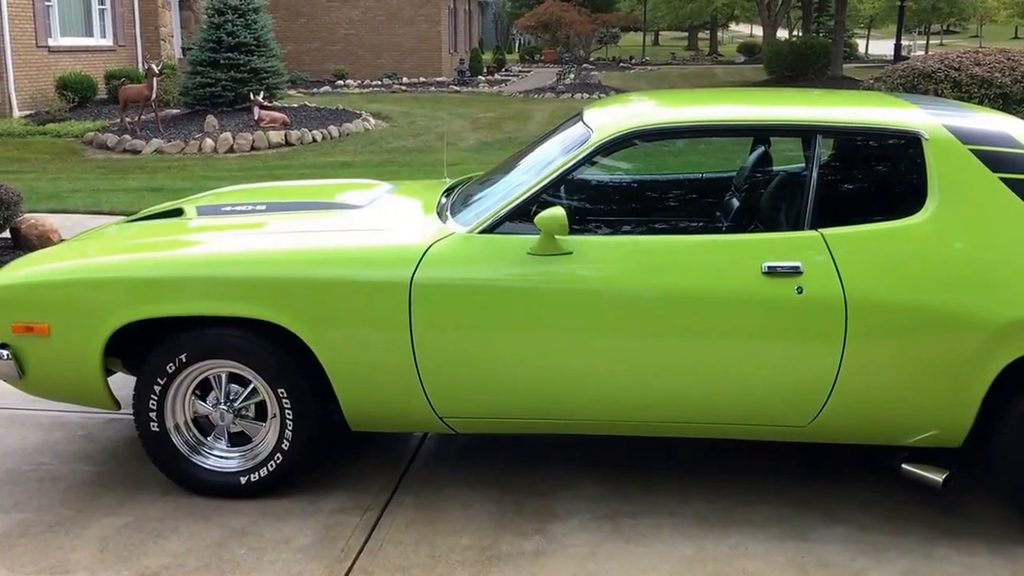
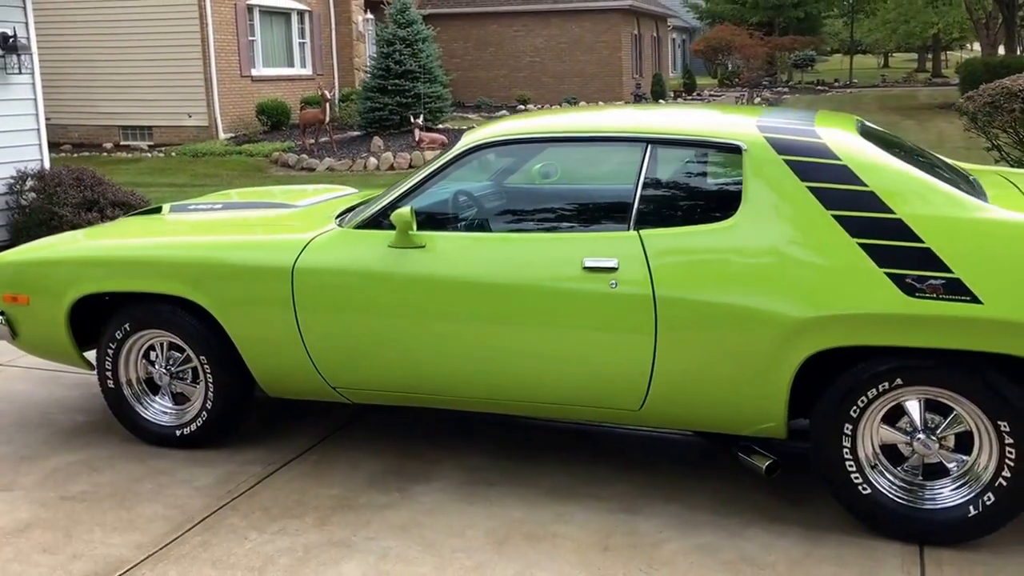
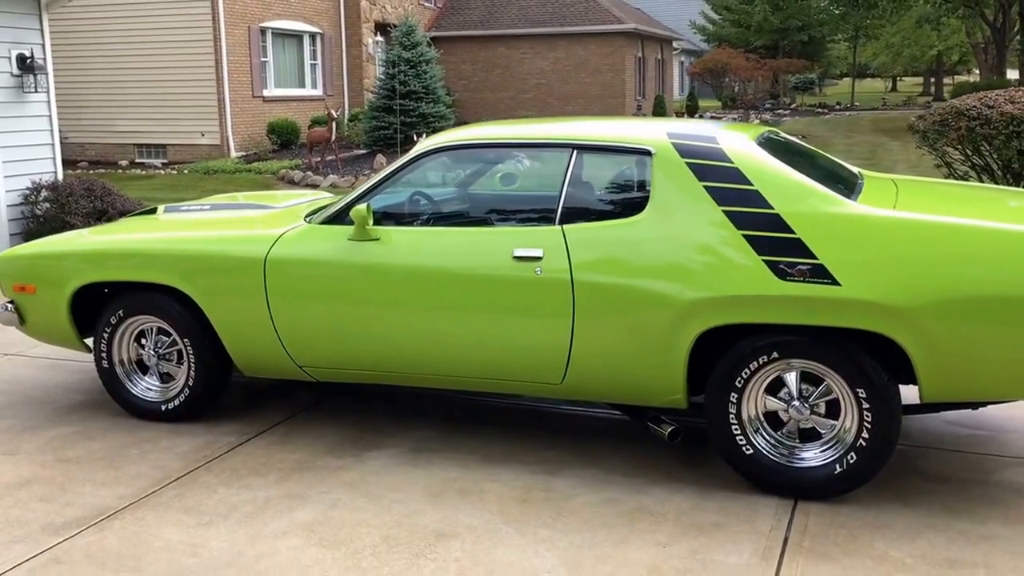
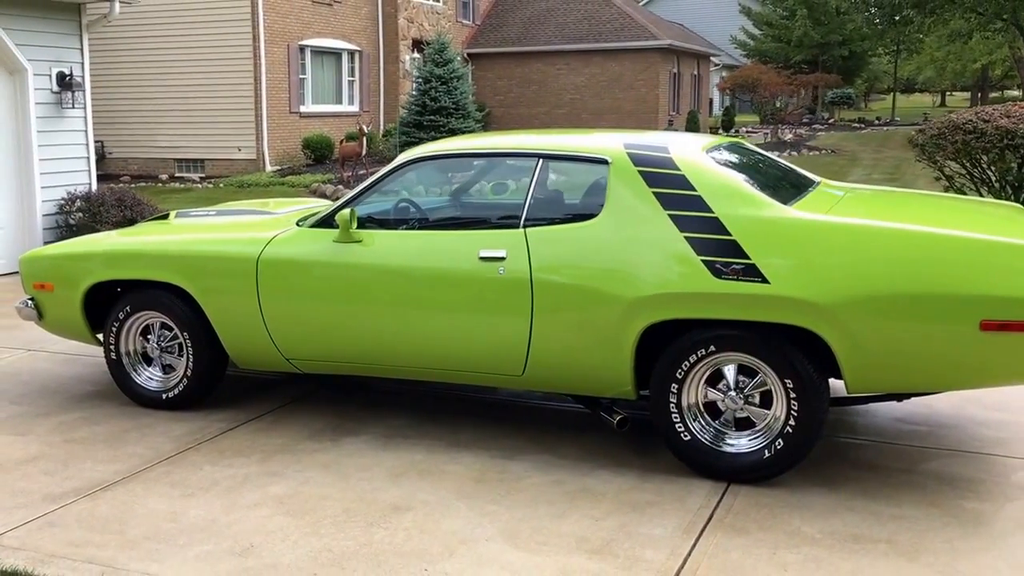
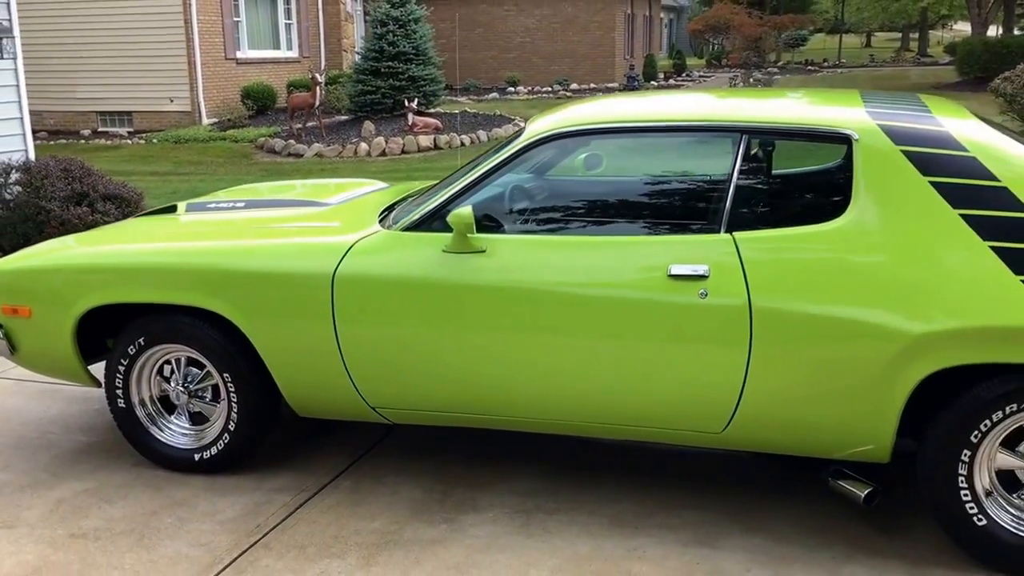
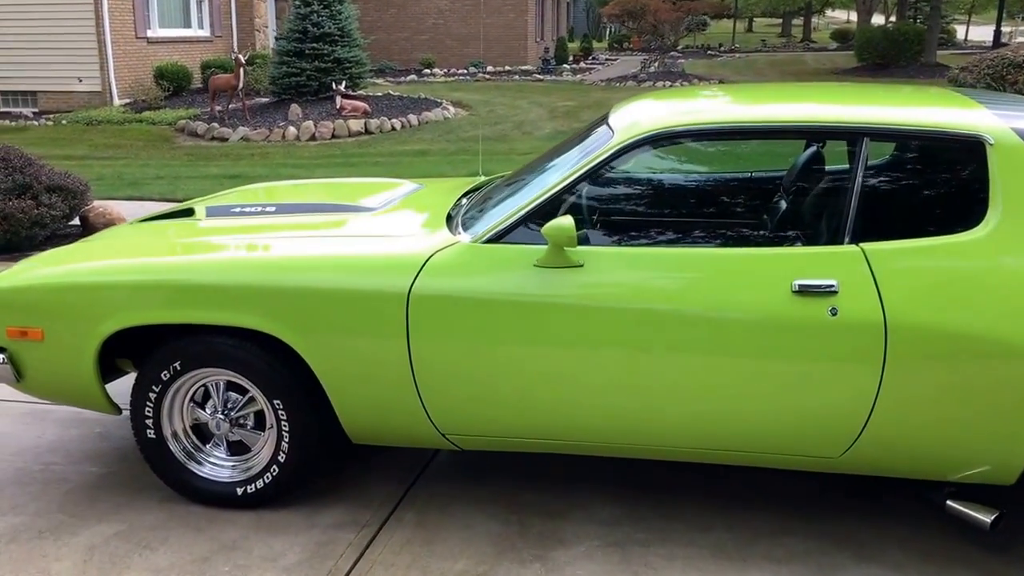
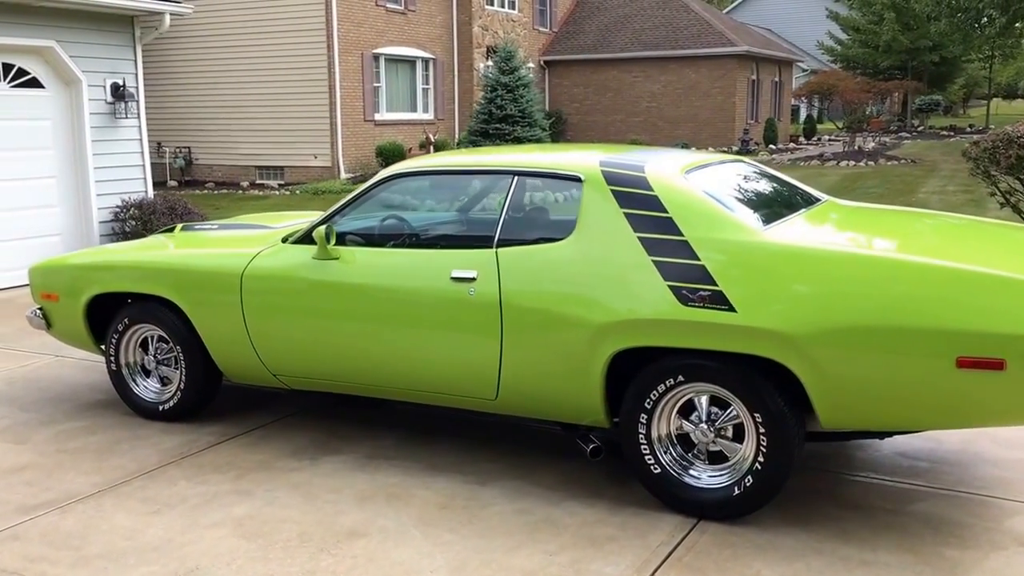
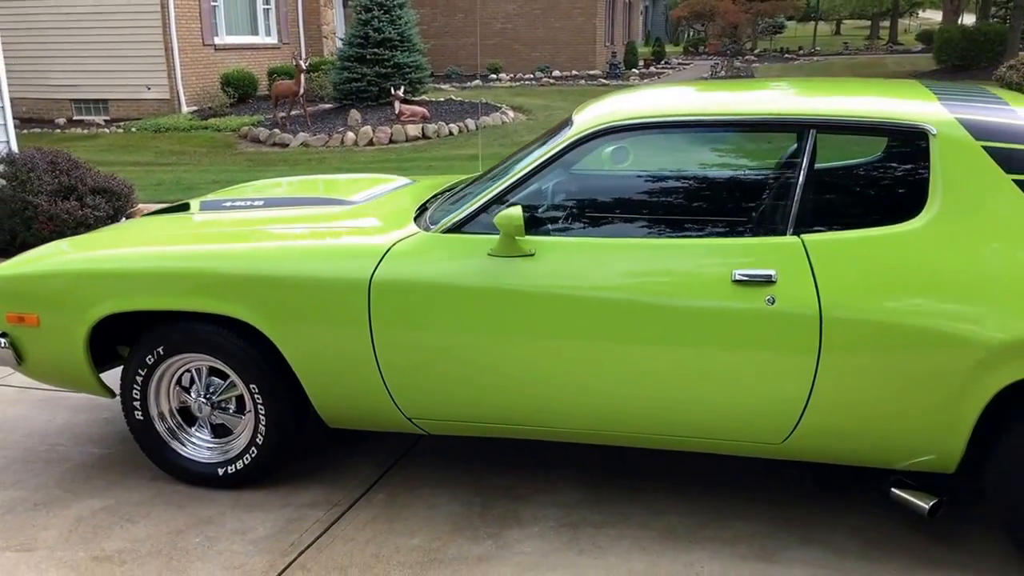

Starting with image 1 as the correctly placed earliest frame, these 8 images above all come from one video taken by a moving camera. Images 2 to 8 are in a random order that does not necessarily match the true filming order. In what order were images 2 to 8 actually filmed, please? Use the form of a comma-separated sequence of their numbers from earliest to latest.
6, 8, 5, 2, 3, 4, 7
